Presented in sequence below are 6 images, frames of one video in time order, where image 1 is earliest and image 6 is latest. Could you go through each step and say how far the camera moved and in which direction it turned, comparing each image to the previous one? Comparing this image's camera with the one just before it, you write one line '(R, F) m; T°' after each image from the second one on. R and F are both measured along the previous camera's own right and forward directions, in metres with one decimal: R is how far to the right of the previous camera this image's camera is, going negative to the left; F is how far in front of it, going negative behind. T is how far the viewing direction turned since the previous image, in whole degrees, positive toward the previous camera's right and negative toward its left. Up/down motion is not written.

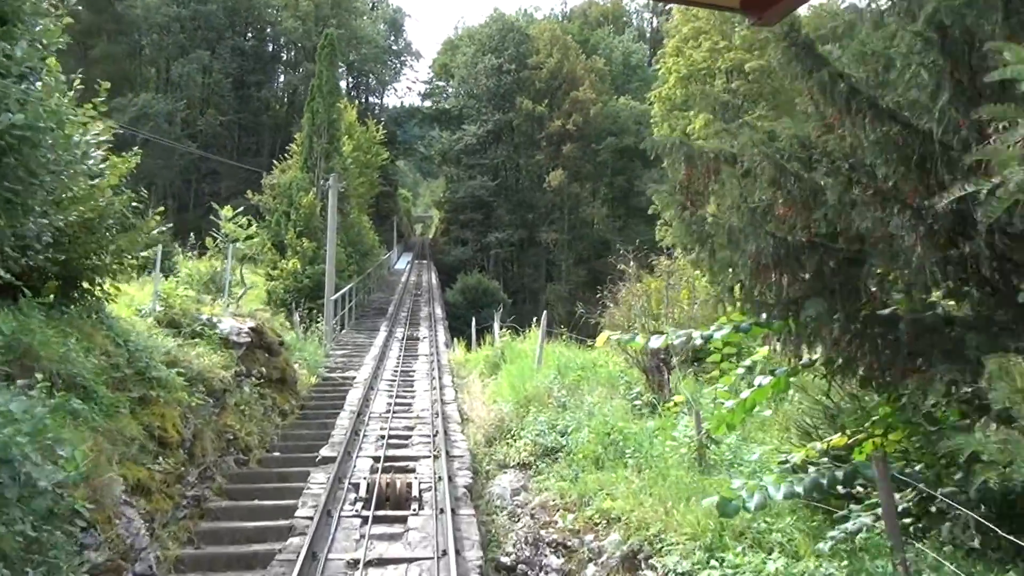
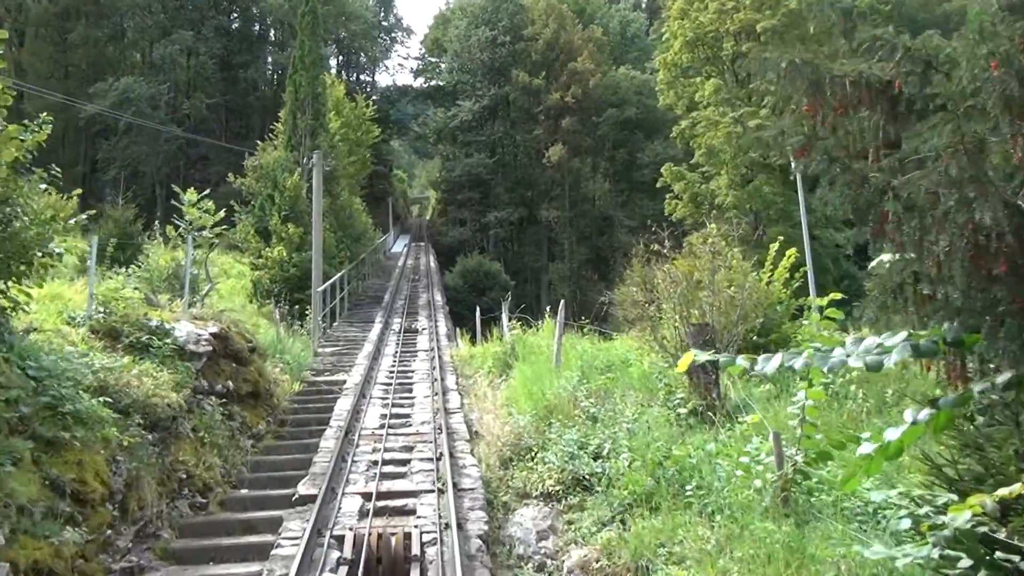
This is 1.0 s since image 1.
(-0.1, +1.6) m; 0°
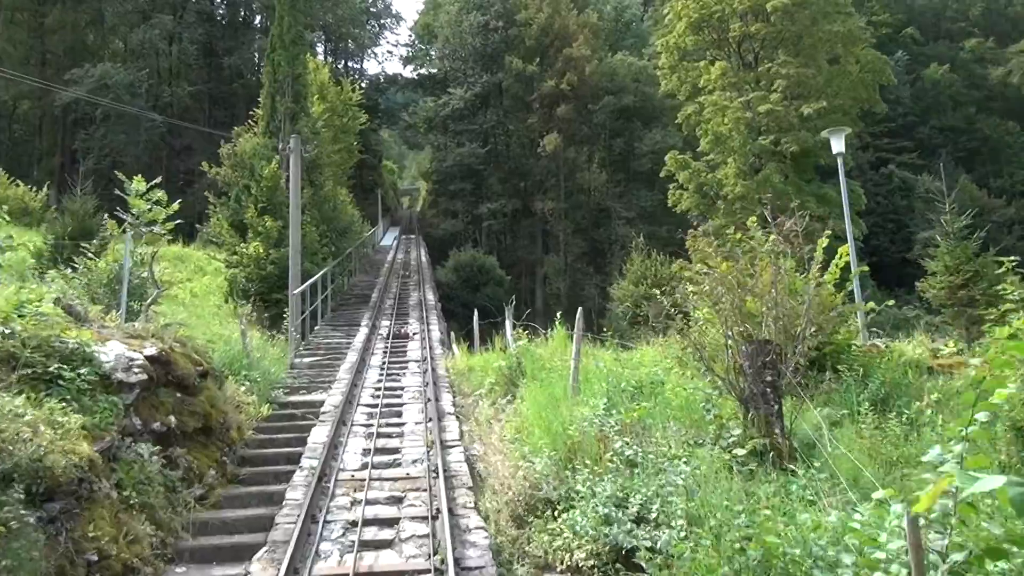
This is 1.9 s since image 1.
(-0.2, +1.6) m; +1°
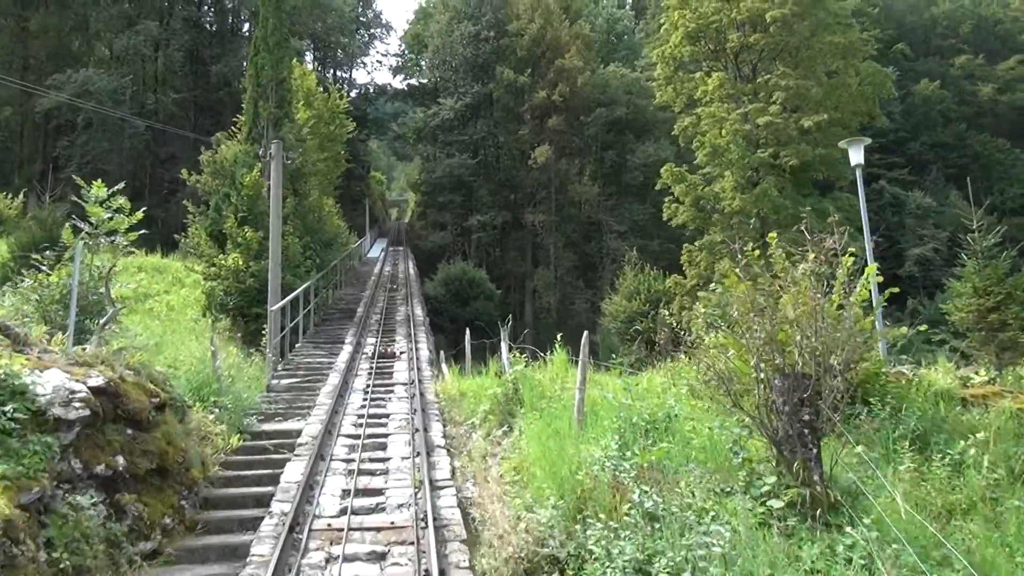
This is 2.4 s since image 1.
(-0.1, +0.8) m; +1°
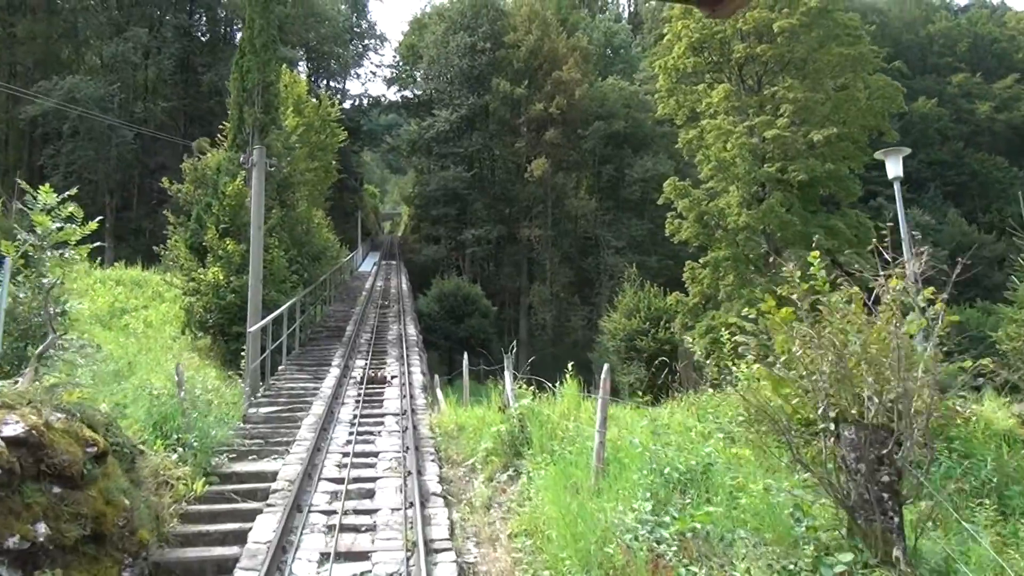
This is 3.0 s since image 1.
(-0.1, +1.0) m; 0°
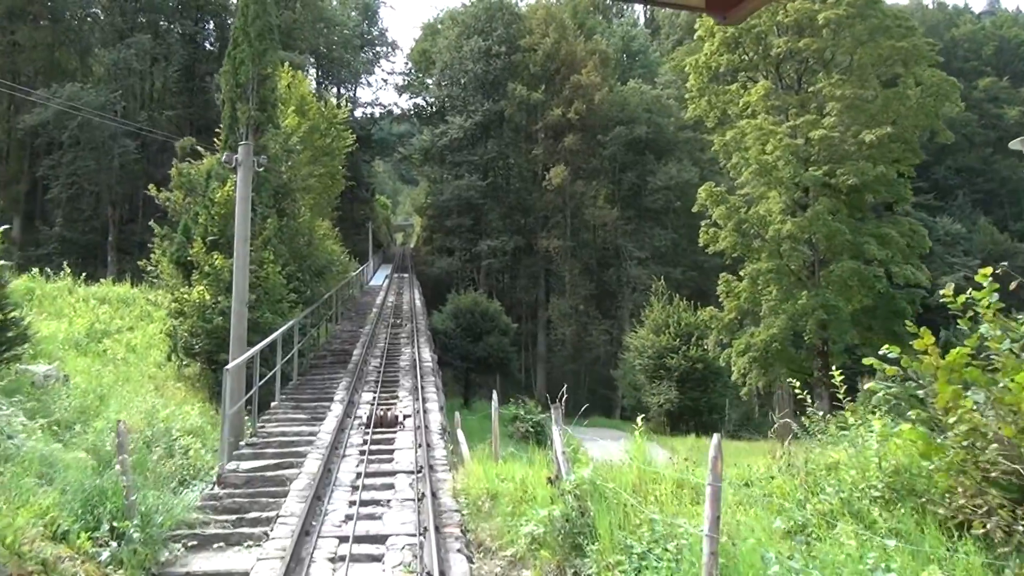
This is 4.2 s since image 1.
(-0.3, +2.0) m; -1°
